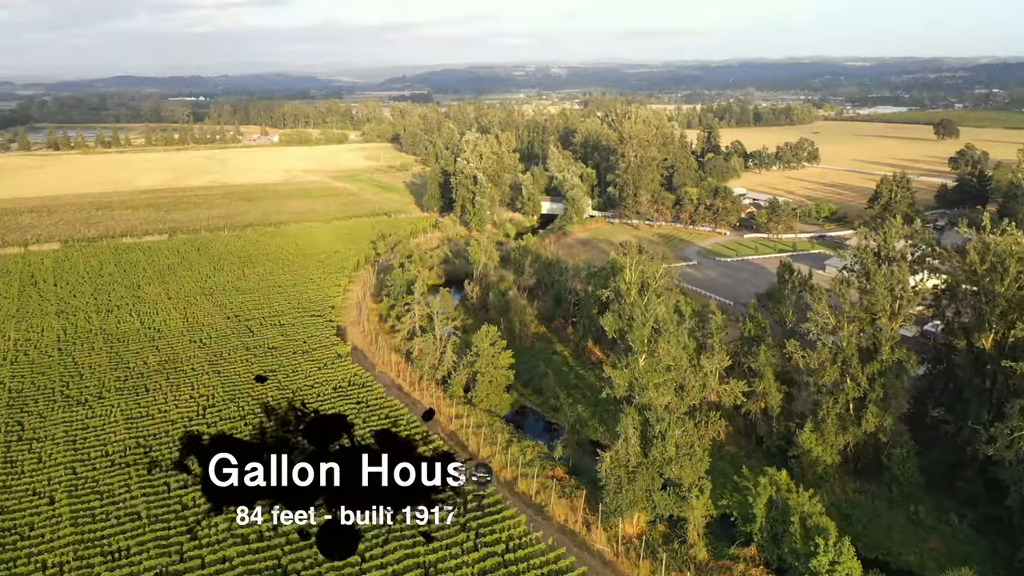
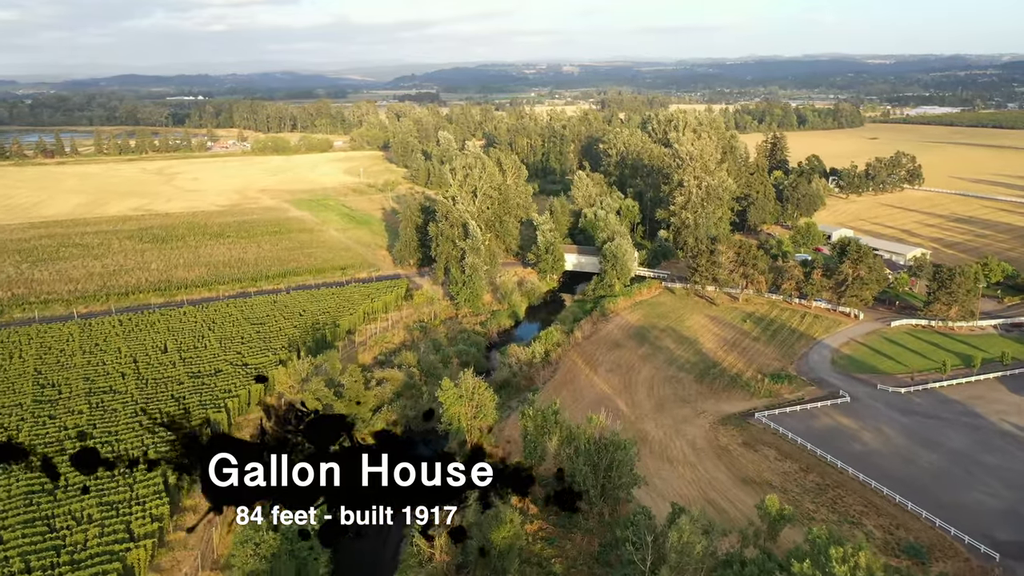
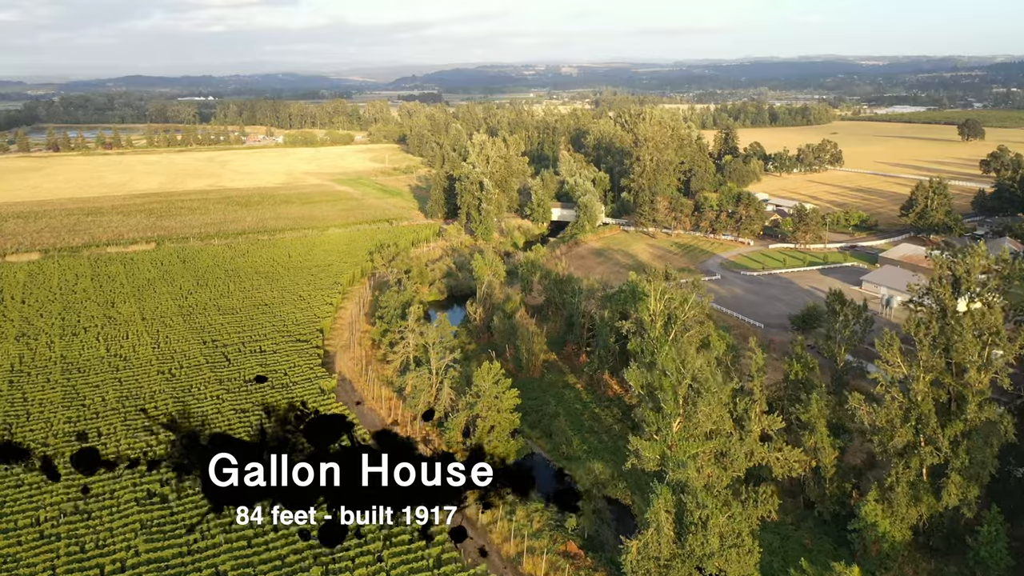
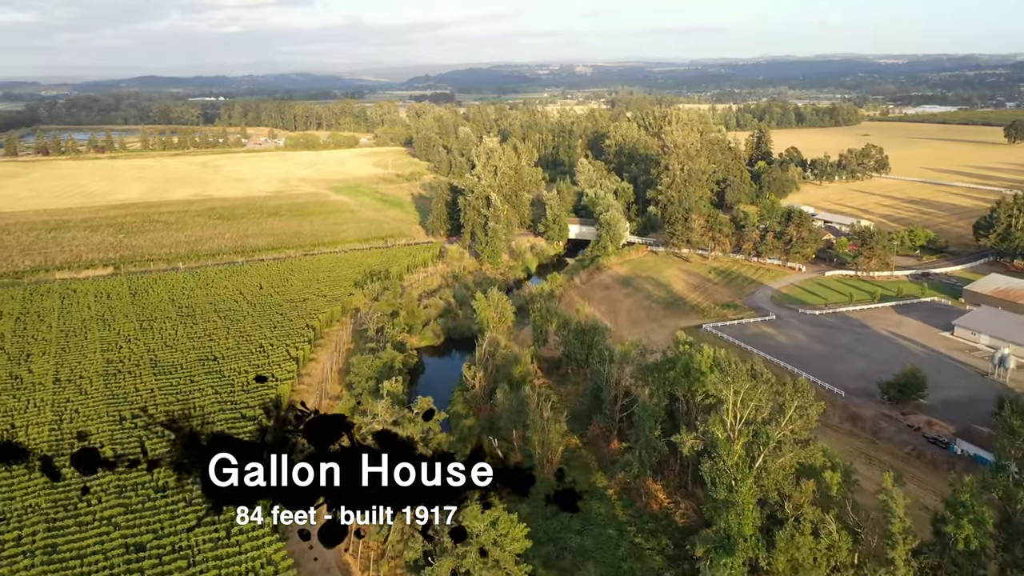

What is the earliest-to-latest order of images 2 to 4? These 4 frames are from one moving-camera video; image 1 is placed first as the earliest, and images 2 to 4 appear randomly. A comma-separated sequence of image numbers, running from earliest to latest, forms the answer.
3, 4, 2
